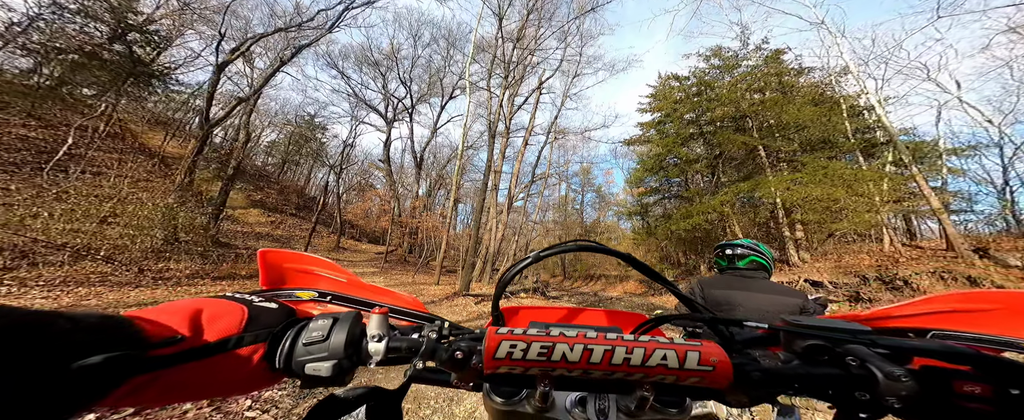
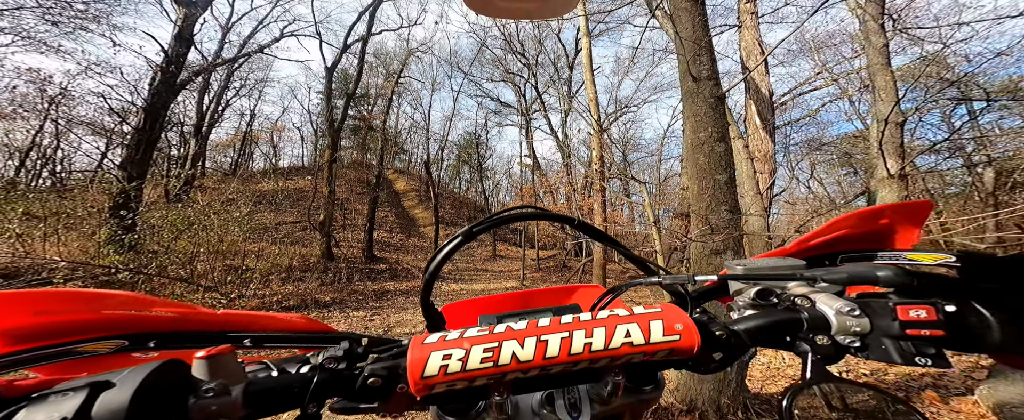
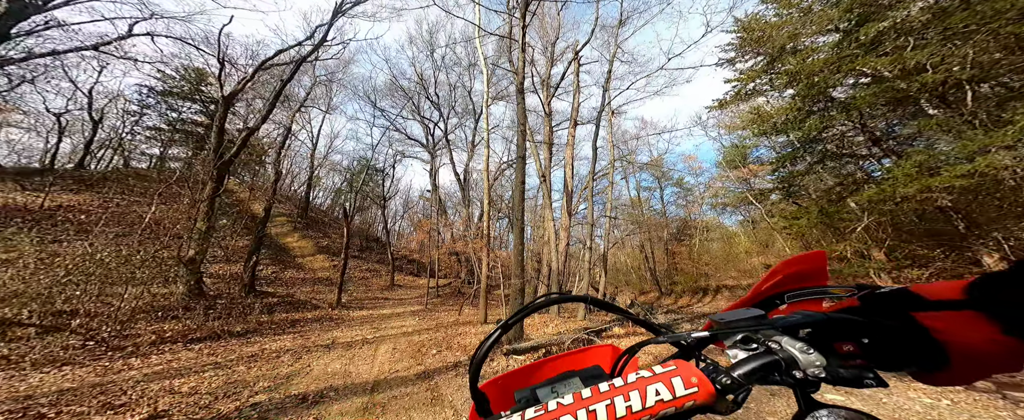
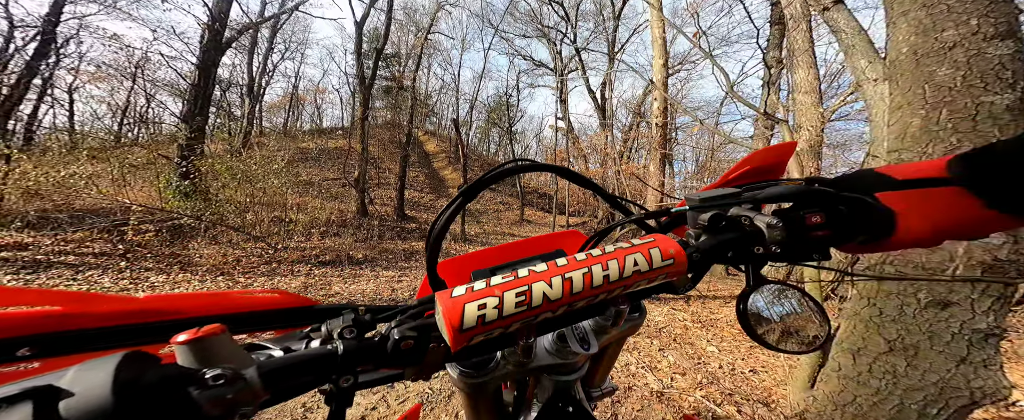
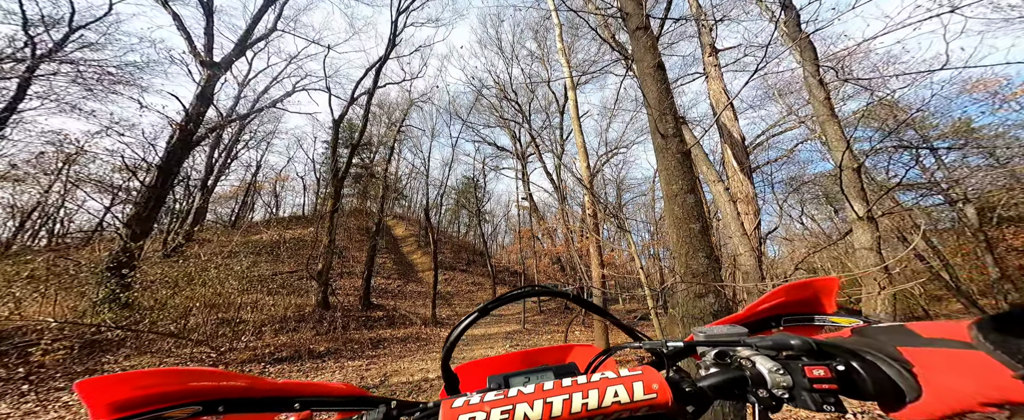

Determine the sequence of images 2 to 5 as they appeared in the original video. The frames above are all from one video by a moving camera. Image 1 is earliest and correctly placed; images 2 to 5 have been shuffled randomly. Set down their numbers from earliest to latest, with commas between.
3, 5, 2, 4
